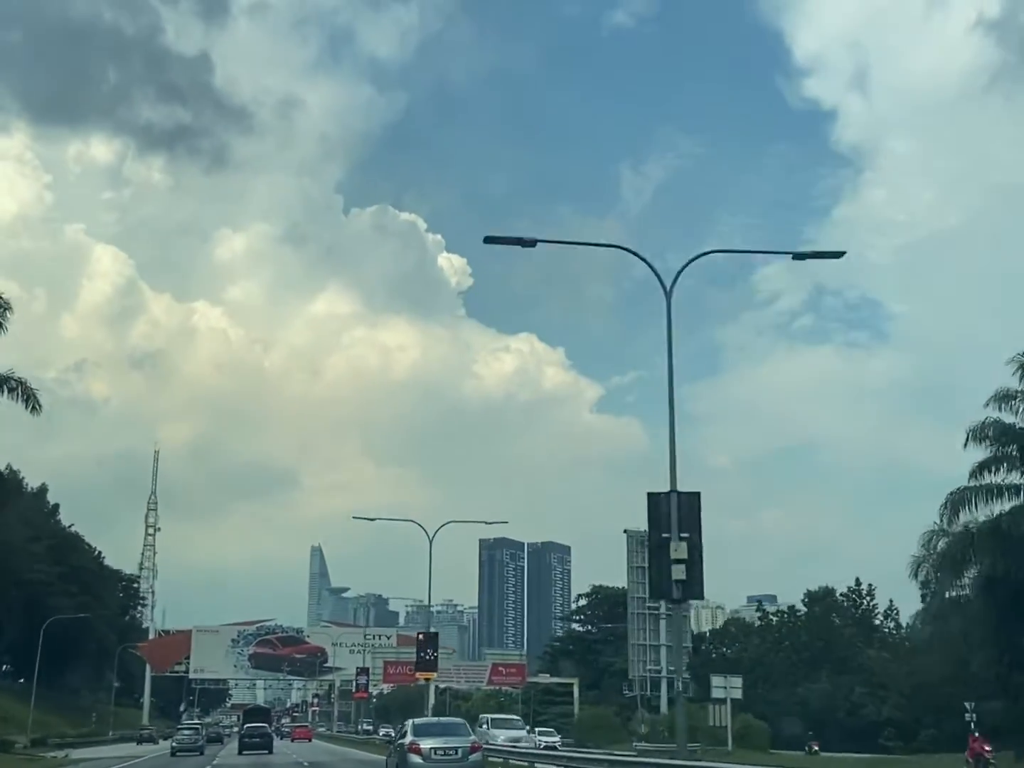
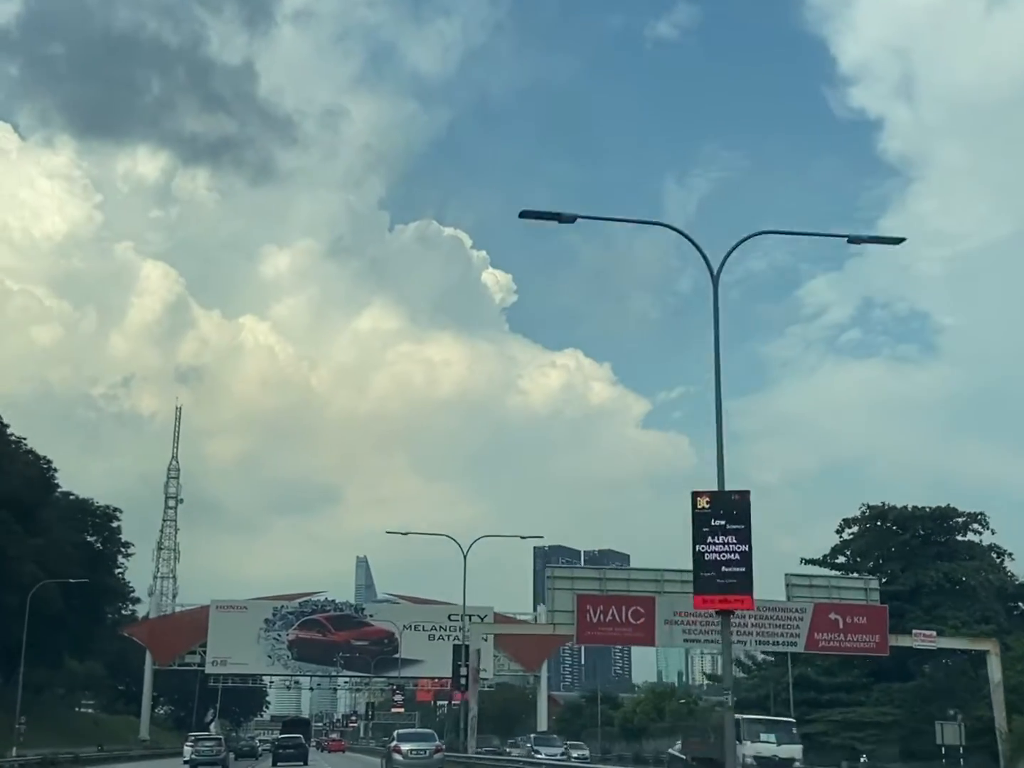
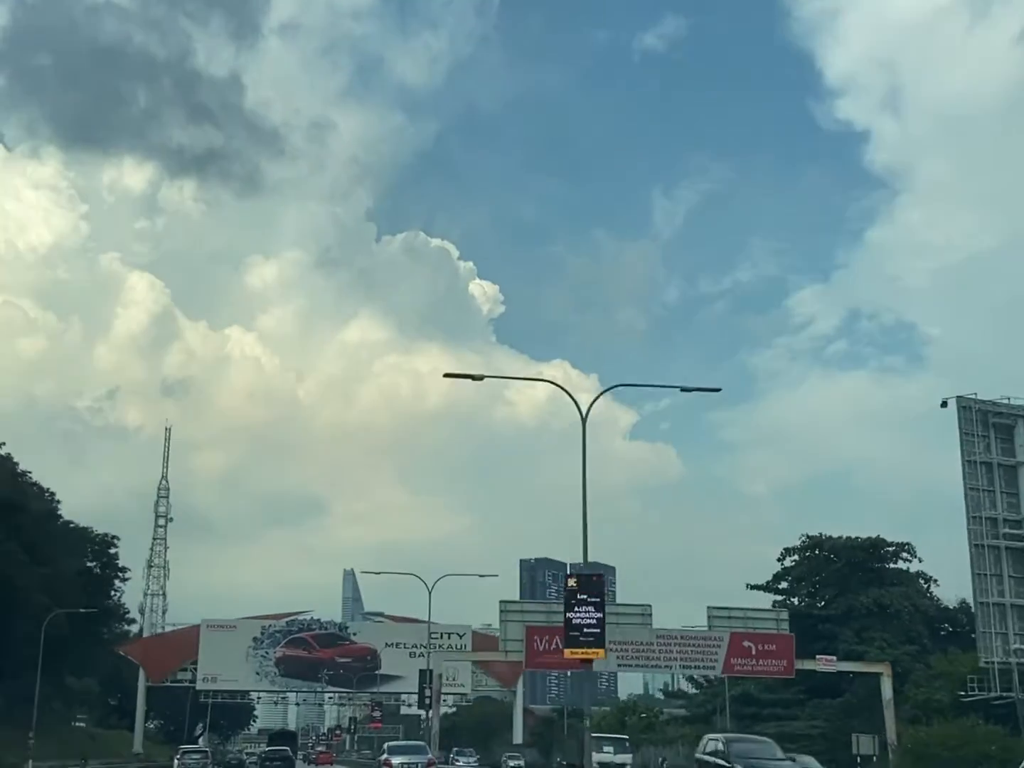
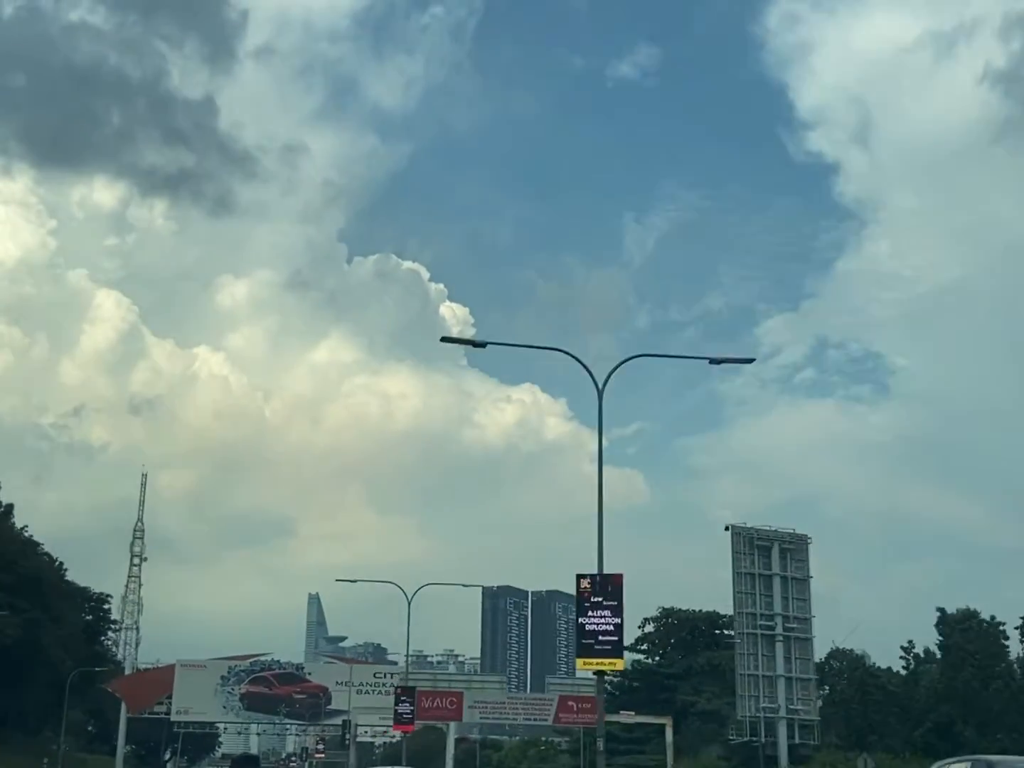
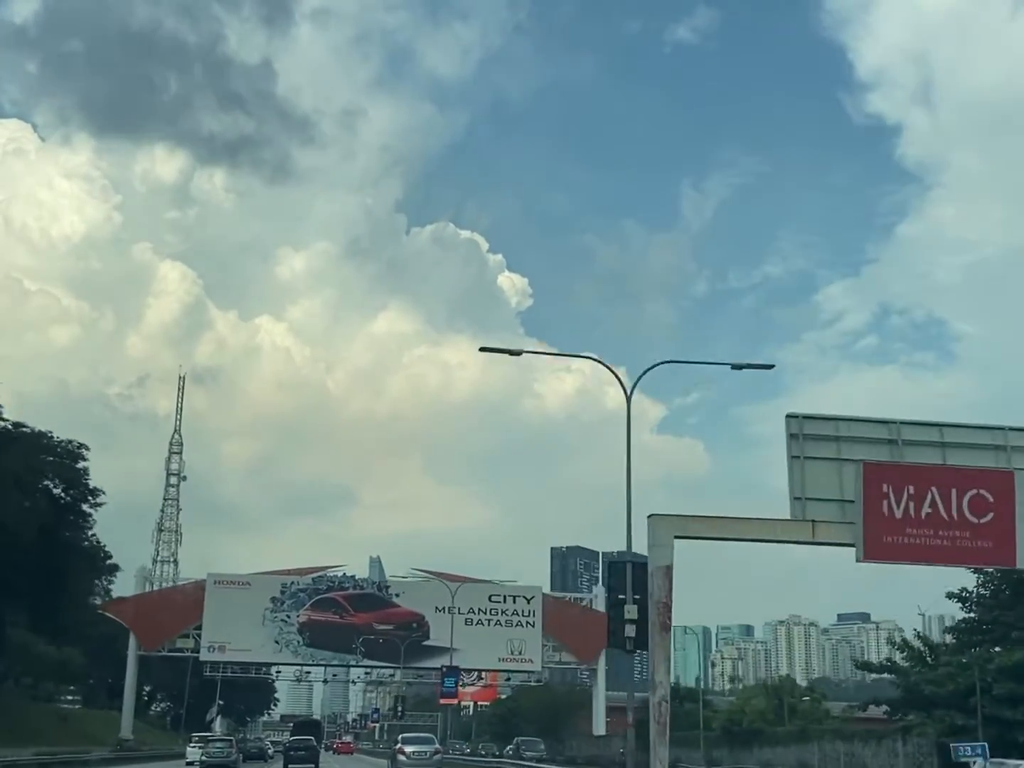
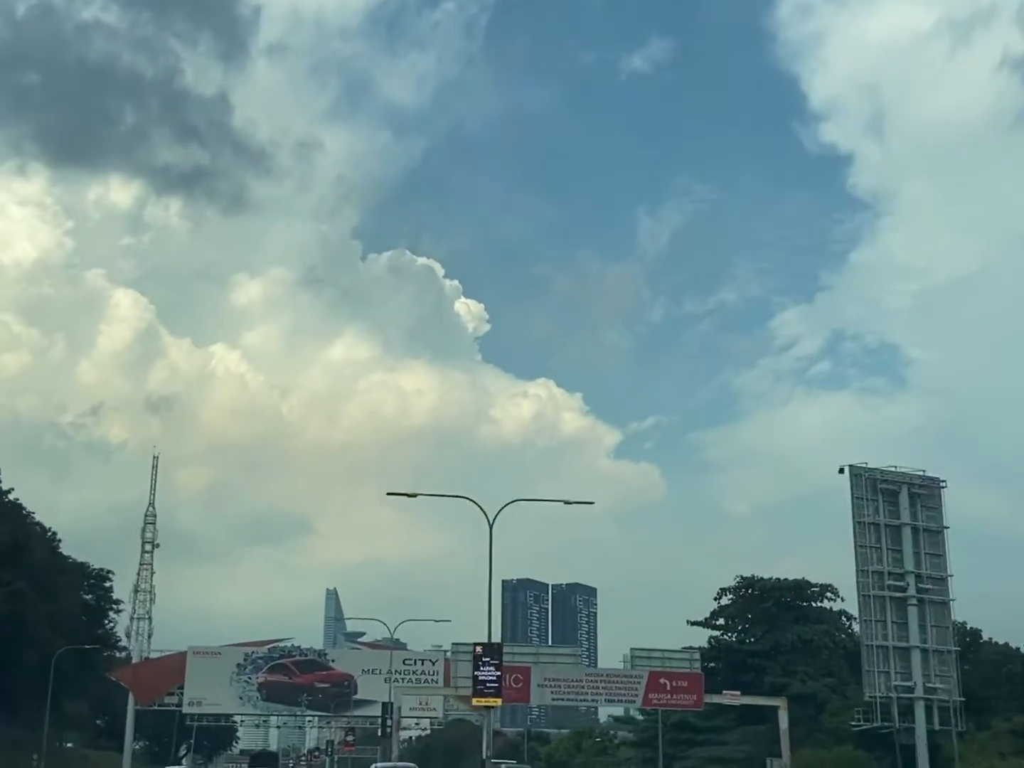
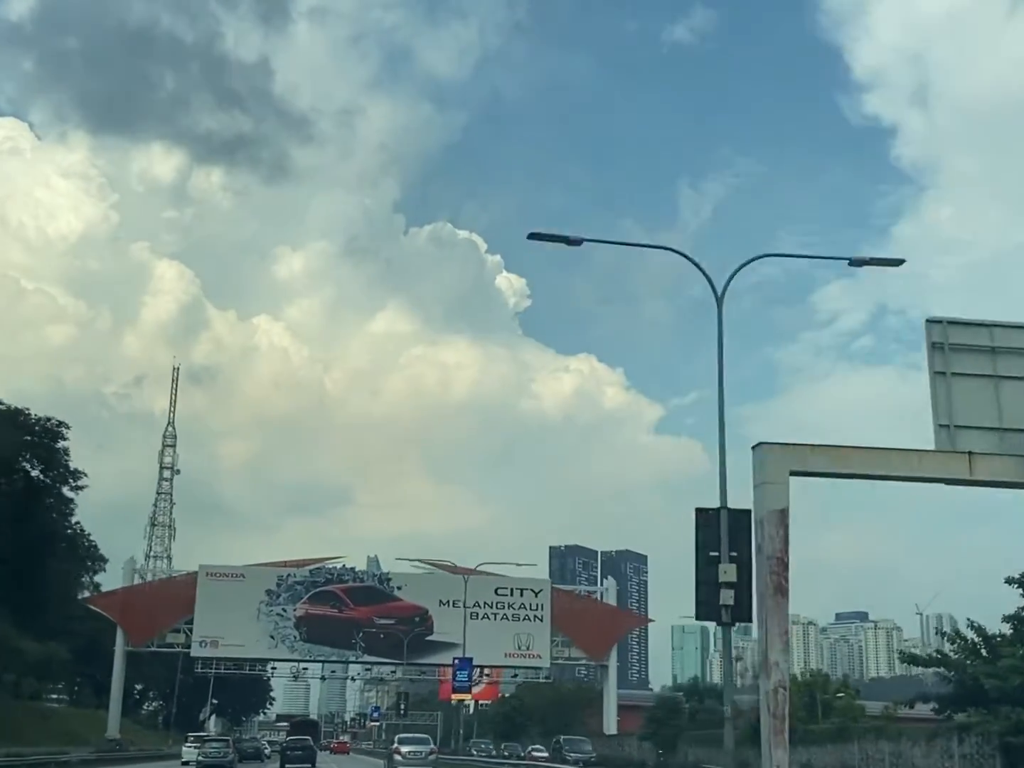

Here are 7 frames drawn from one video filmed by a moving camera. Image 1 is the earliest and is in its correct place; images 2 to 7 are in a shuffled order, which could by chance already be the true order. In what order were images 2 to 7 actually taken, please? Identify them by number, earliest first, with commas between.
4, 6, 3, 2, 5, 7
